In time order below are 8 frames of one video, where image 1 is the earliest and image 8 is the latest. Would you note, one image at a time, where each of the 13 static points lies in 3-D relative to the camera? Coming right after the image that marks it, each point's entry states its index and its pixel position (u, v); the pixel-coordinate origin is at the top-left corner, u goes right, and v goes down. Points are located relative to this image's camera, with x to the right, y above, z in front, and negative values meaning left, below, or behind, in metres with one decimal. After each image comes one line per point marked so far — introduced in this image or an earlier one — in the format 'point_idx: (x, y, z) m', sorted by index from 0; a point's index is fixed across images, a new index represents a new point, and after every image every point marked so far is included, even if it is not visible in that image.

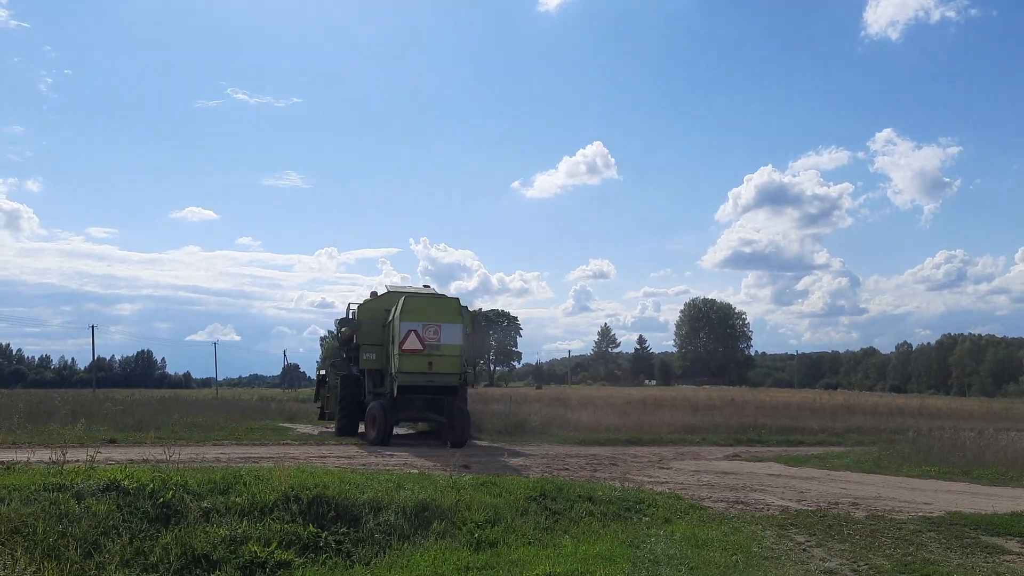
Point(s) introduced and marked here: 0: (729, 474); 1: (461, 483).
0: (+5.0, -4.3, +18.4) m
1: (-0.7, -2.8, +11.4) m
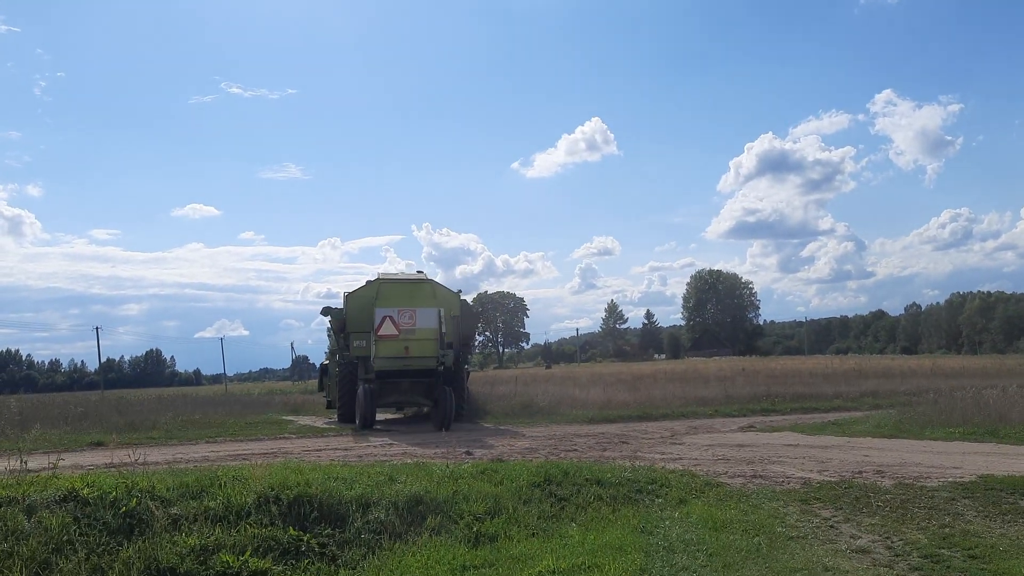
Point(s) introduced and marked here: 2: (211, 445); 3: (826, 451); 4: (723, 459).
0: (+5.2, -3.5, +17.6) m
1: (-0.7, -2.5, +10.7) m
2: (-6.3, -3.2, +16.6) m
3: (+6.6, -3.4, +16.8) m
4: (+4.2, -3.4, +15.8) m
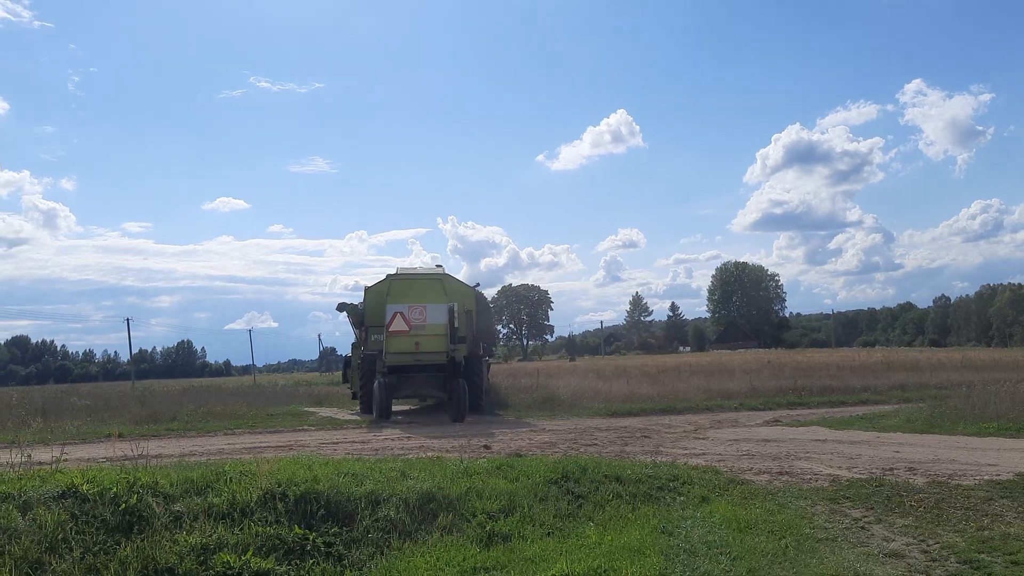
0: (+5.6, -3.3, +17.1) m
1: (-0.5, -2.4, +10.4) m
2: (-5.9, -3.1, +16.4) m
3: (+7.0, -3.2, +16.3) m
4: (+4.6, -3.2, +15.4) m
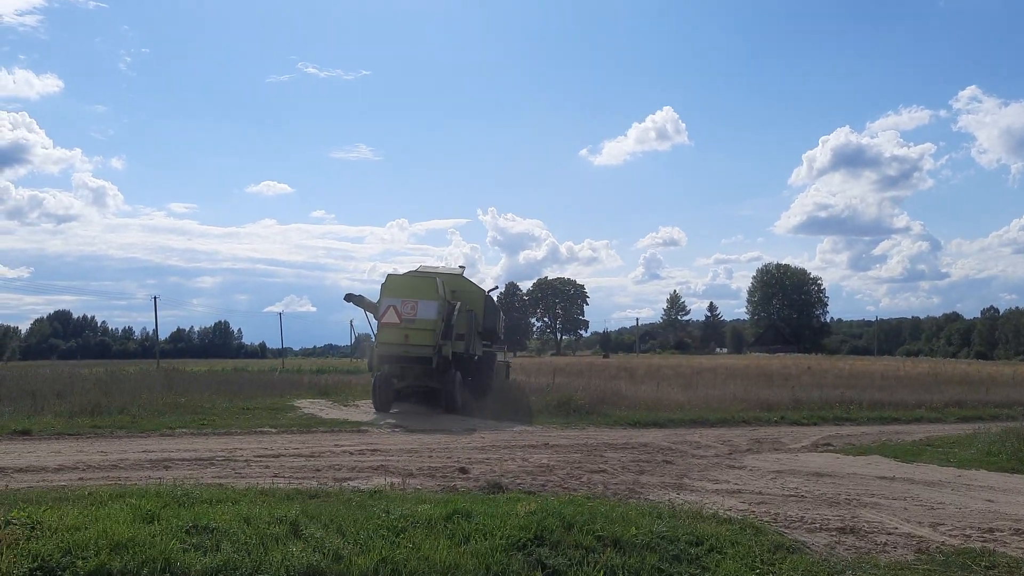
0: (+5.4, -3.3, +13.8) m
1: (-0.9, -2.1, +7.3) m
2: (-6.1, -2.6, +13.6) m
3: (+6.8, -3.3, +12.8) m
4: (+4.3, -3.1, +12.1) m
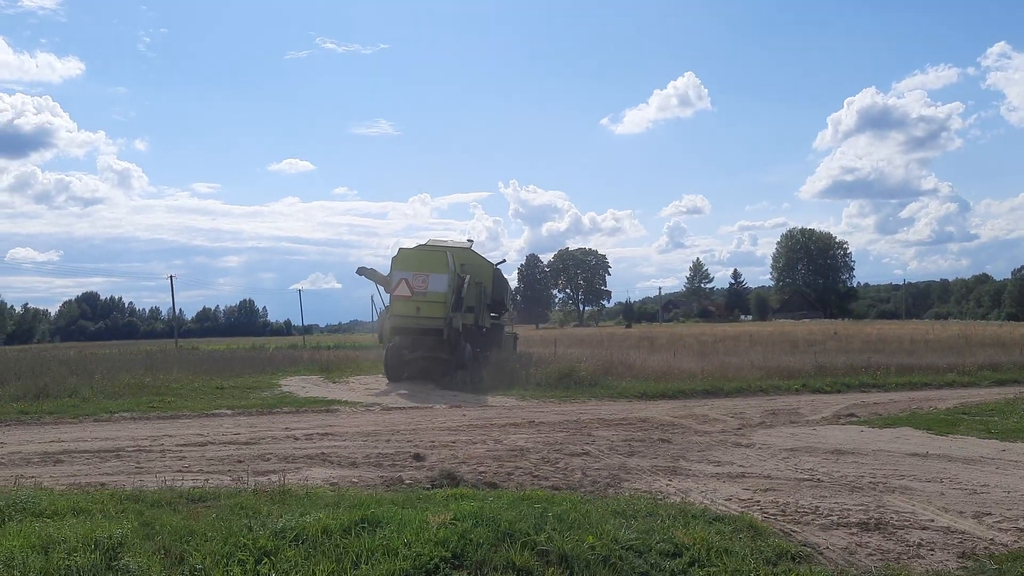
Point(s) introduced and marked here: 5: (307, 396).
0: (+5.0, -2.5, +12.0) m
1: (-1.5, -1.7, +5.6) m
2: (-6.5, -2.1, +12.1) m
3: (+6.4, -2.5, +11.0) m
4: (+3.9, -2.5, +10.3) m
5: (-5.1, -2.7, +19.6) m
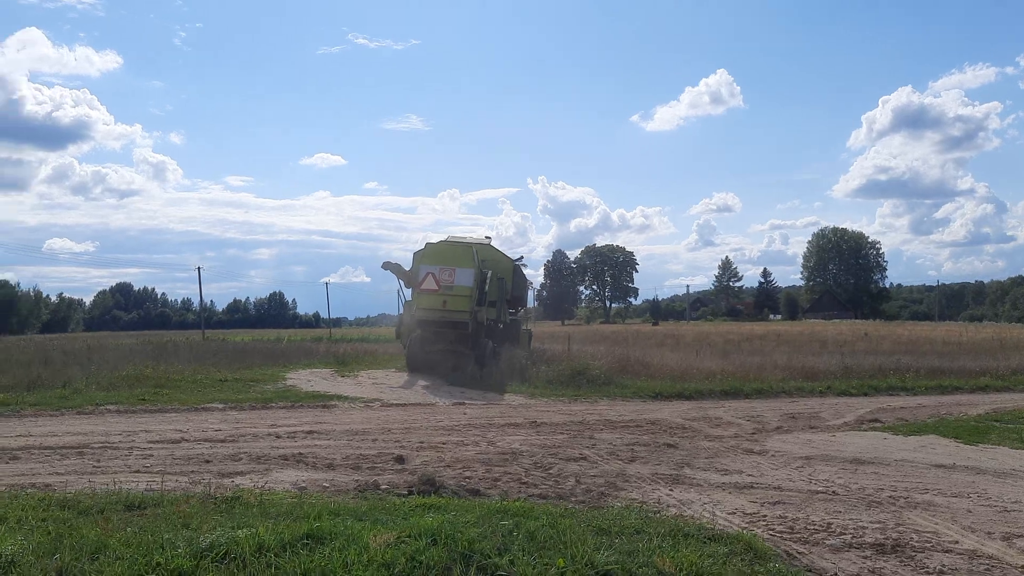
0: (+5.0, -2.5, +11.1) m
1: (-1.8, -1.6, +5.0) m
2: (-6.5, -1.9, +11.7) m
3: (+6.3, -2.5, +10.1) m
4: (+3.7, -2.4, +9.5) m
5: (-4.9, -2.5, +19.1) m
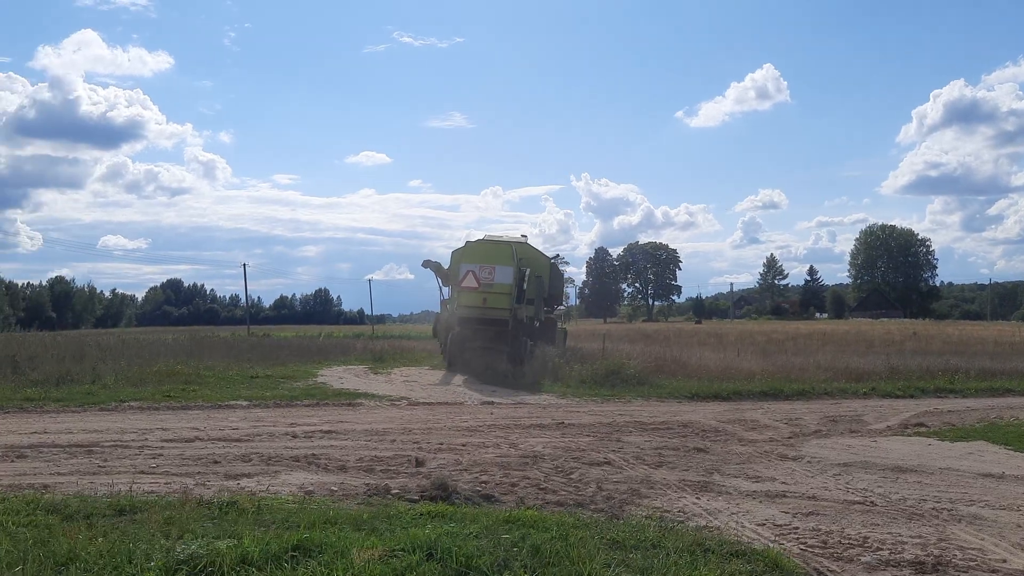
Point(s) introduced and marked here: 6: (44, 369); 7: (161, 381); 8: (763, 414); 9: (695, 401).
0: (+5.3, -2.4, +10.5) m
1: (-1.8, -1.6, +4.7) m
2: (-6.2, -1.8, +11.6) m
3: (+6.5, -2.5, +9.4) m
4: (+3.9, -2.4, +8.9) m
5: (-4.1, -2.4, +19.0) m
6: (-9.5, -1.7, +16.0) m
7: (-7.3, -1.9, +16.4) m
8: (+5.2, -2.6, +16.7) m
9: (+4.5, -2.7, +19.3) m
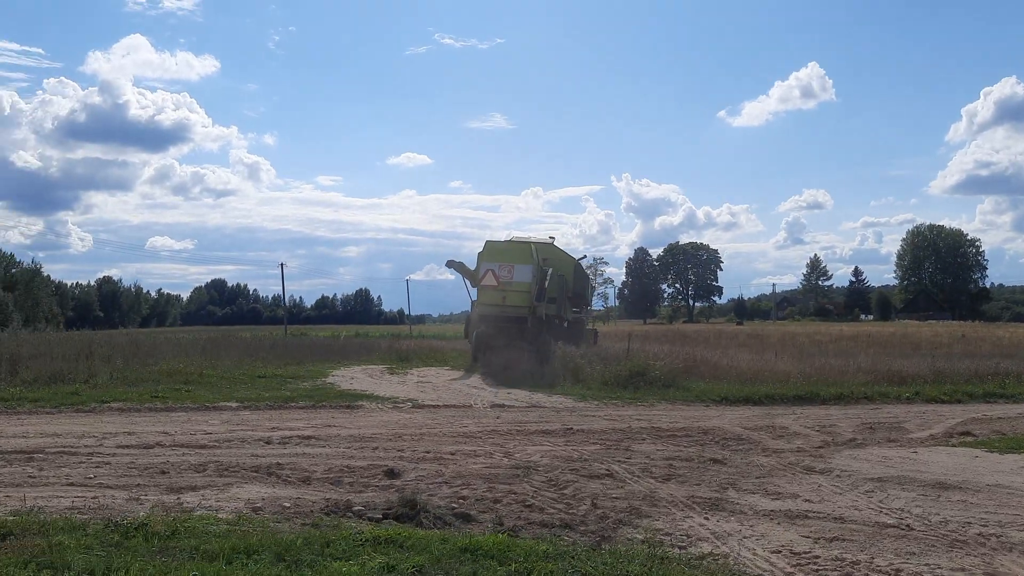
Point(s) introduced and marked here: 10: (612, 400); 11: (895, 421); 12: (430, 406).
0: (+5.2, -2.4, +9.3) m
1: (-2.2, -1.5, +3.9) m
2: (-6.2, -1.7, +11.0) m
3: (+6.4, -2.4, +8.1) m
4: (+3.8, -2.3, +7.8) m
5: (-3.8, -2.3, +18.2) m
6: (-9.3, -1.6, +15.5) m
7: (-7.1, -1.8, +15.8) m
8: (+5.4, -2.6, +15.5) m
9: (+4.8, -2.7, +18.1) m
10: (+2.3, -2.5, +18.2) m
11: (+7.6, -2.6, +15.7) m
12: (-1.7, -2.3, +15.3) m
